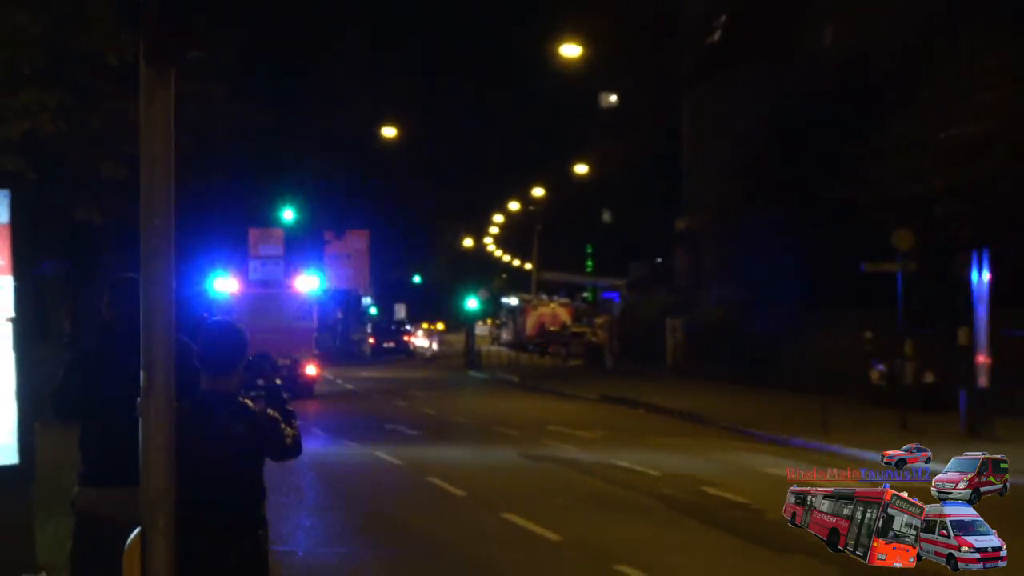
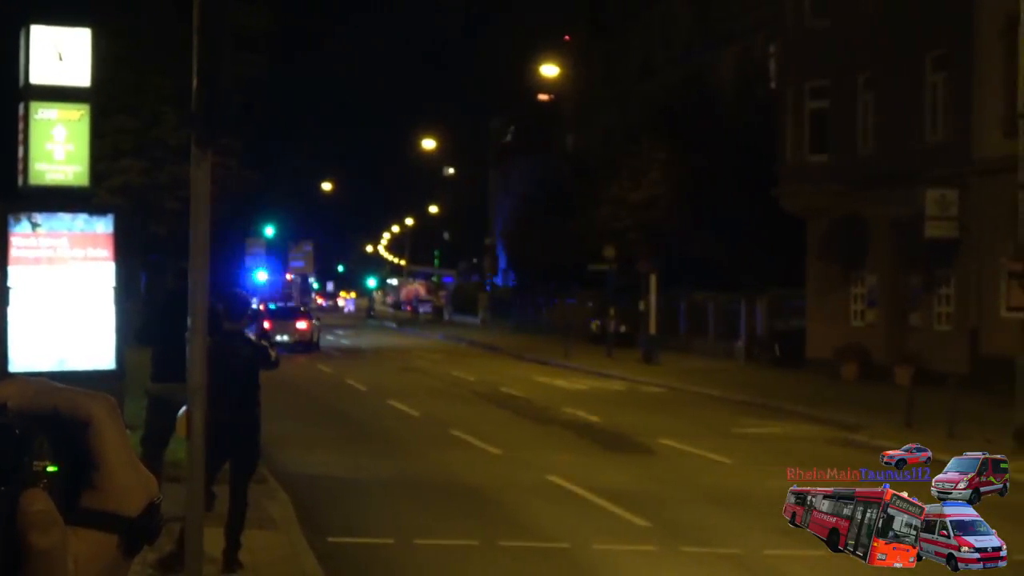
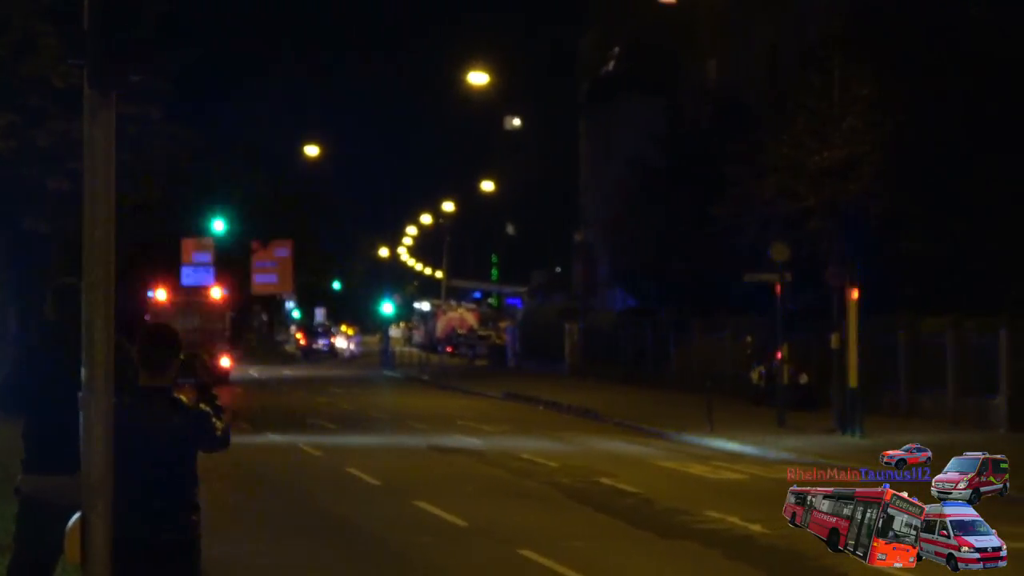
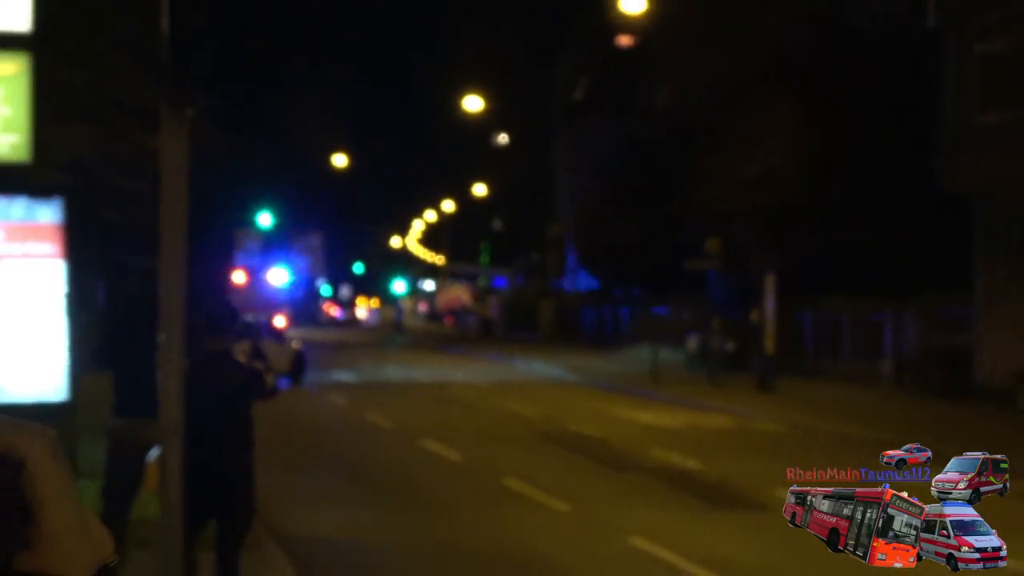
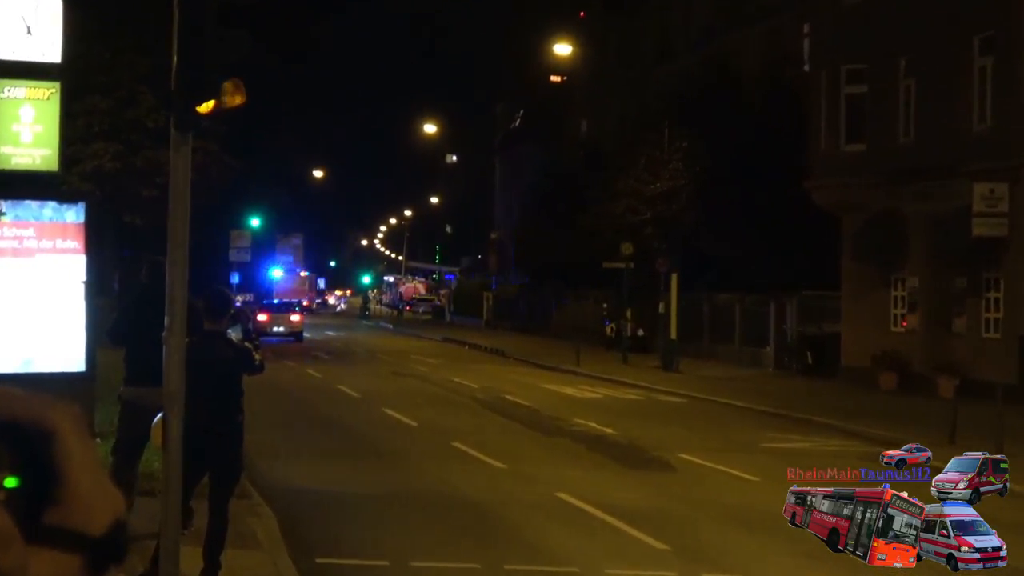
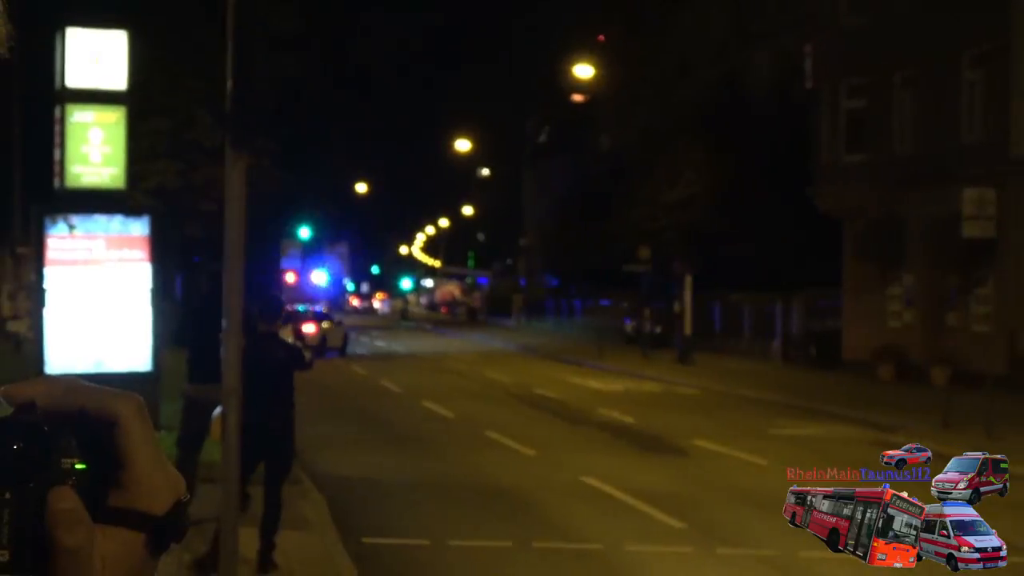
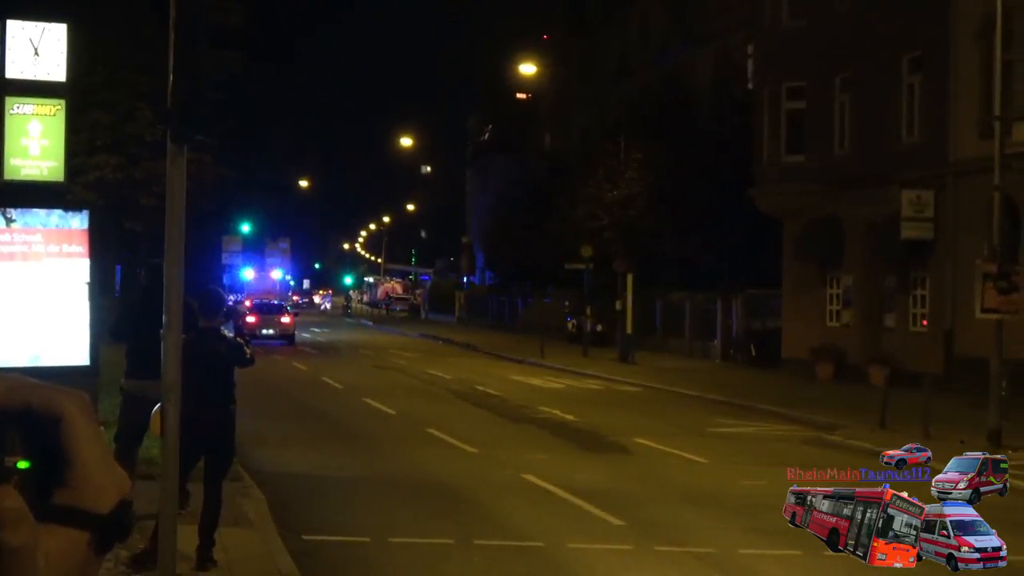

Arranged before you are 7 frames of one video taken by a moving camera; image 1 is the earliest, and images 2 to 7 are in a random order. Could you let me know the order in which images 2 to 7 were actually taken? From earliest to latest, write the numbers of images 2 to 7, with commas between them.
3, 4, 6, 2, 7, 5
